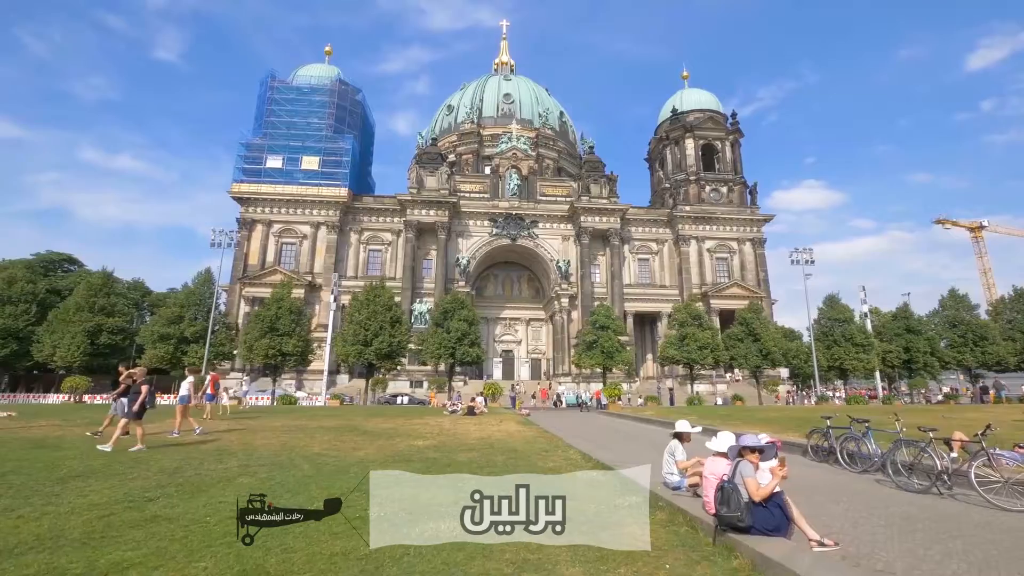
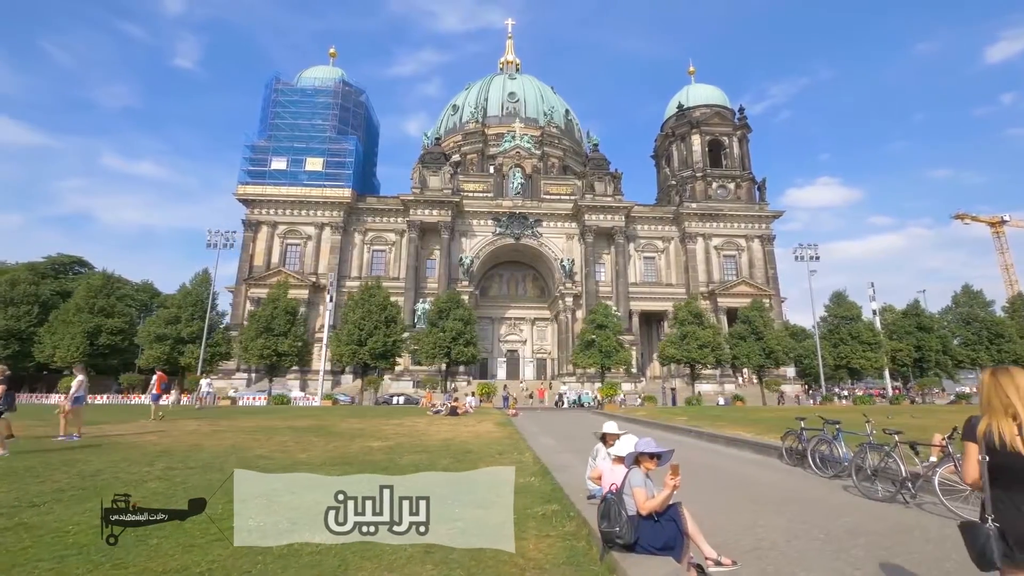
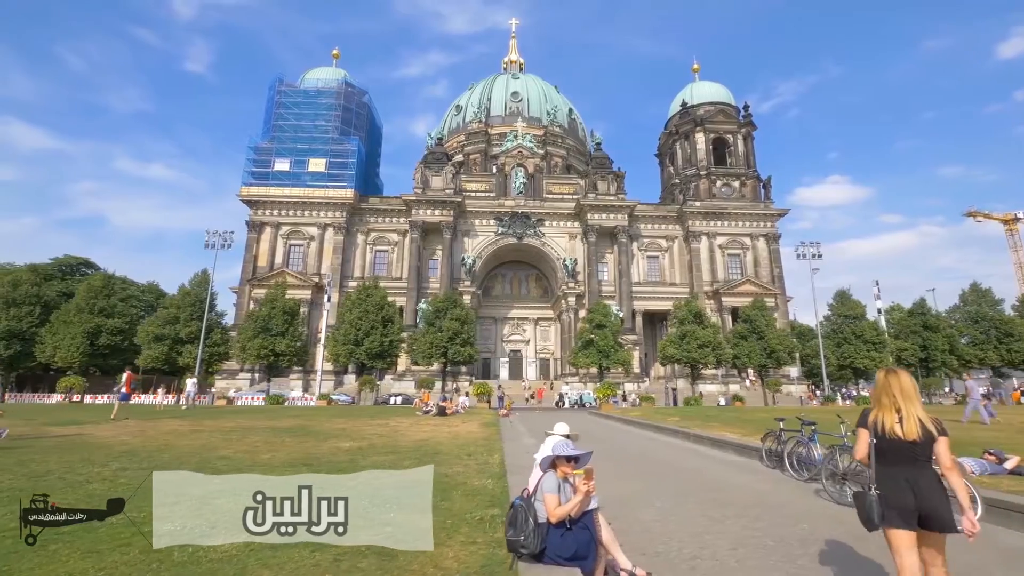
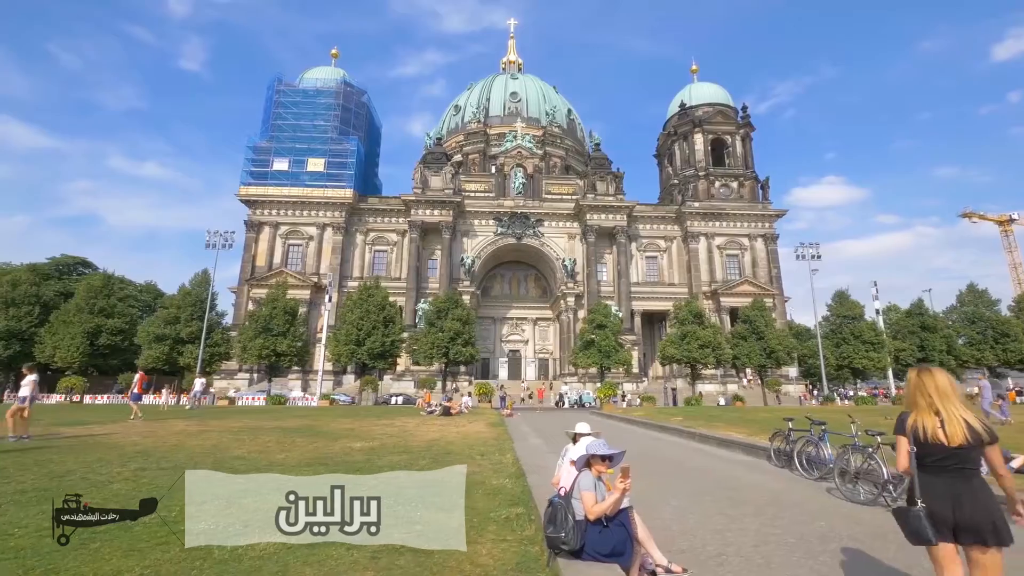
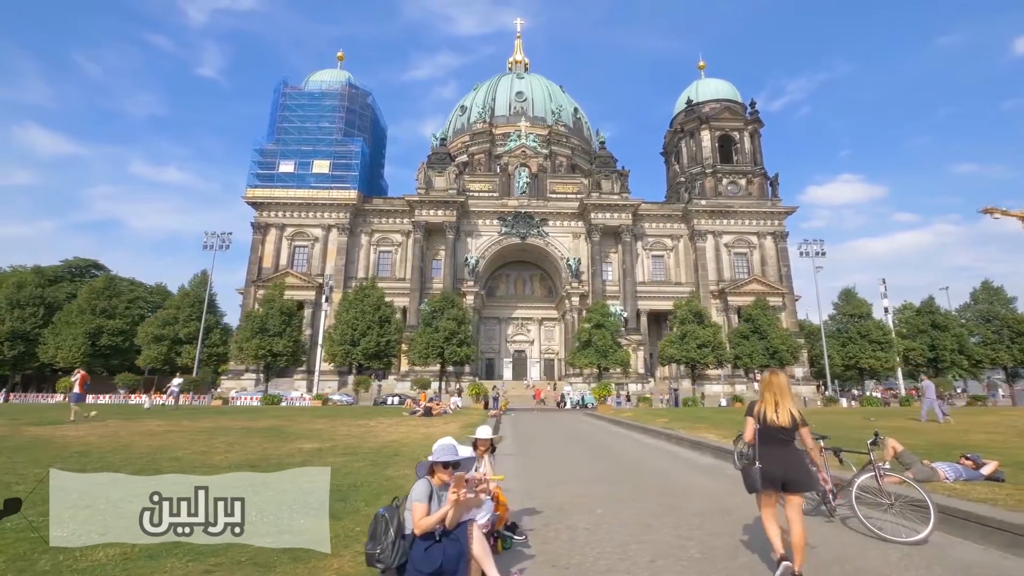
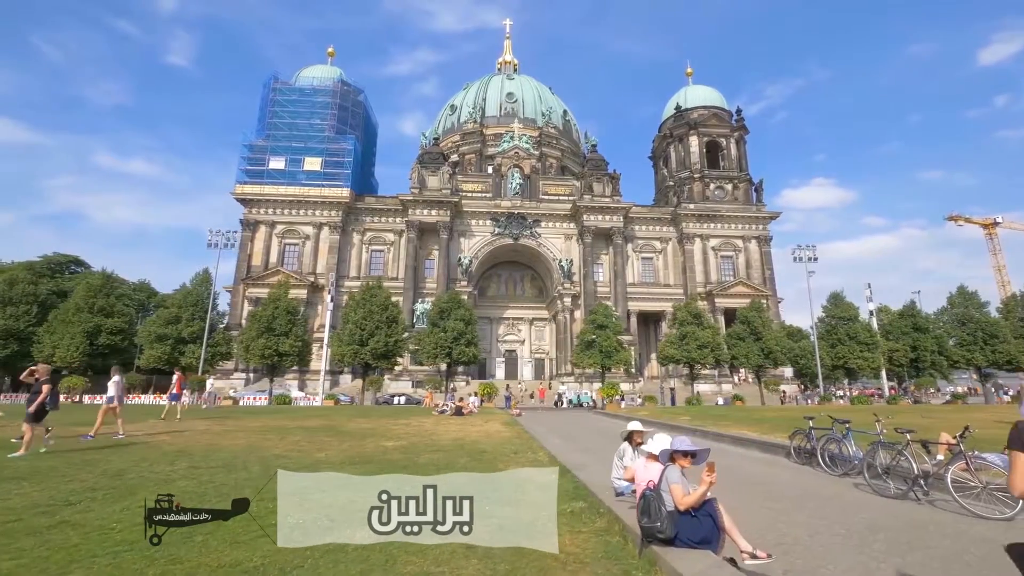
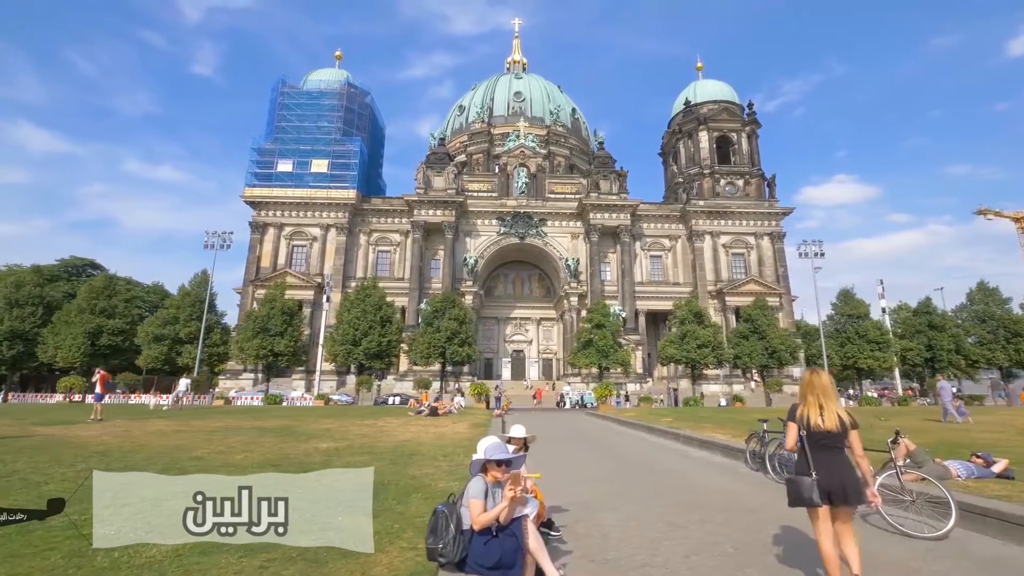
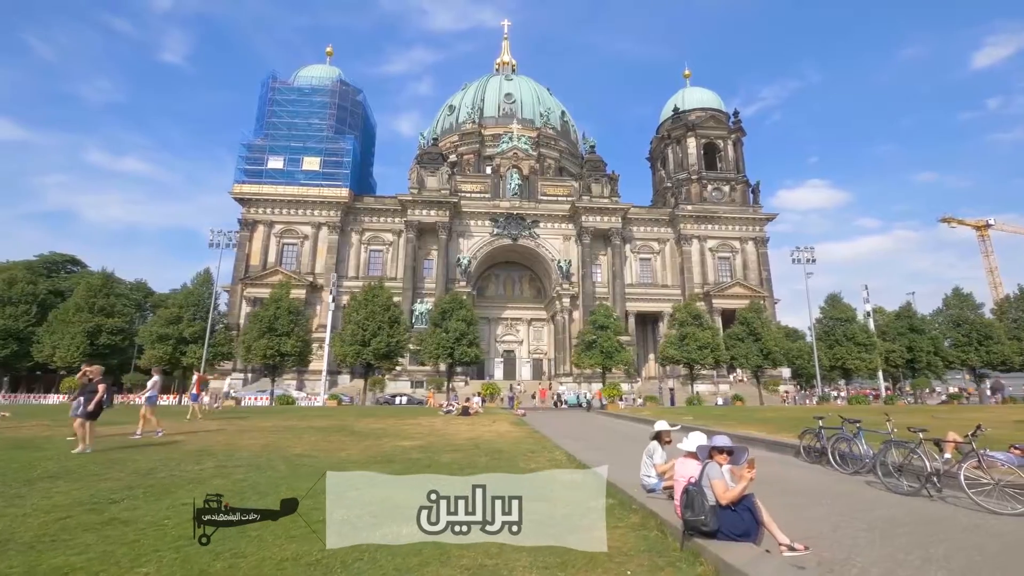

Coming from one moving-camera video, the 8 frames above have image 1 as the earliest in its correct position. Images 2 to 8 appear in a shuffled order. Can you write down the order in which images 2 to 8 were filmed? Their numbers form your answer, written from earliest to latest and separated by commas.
8, 6, 2, 4, 3, 7, 5
